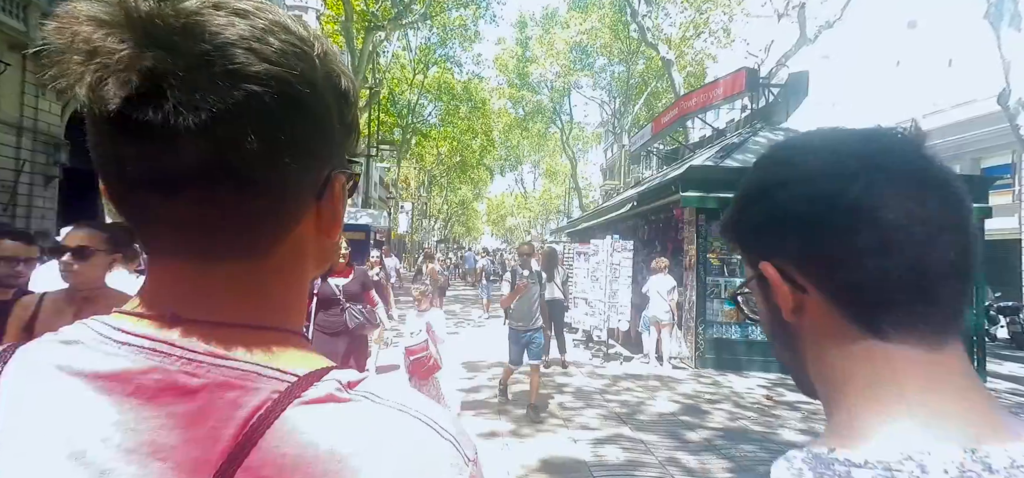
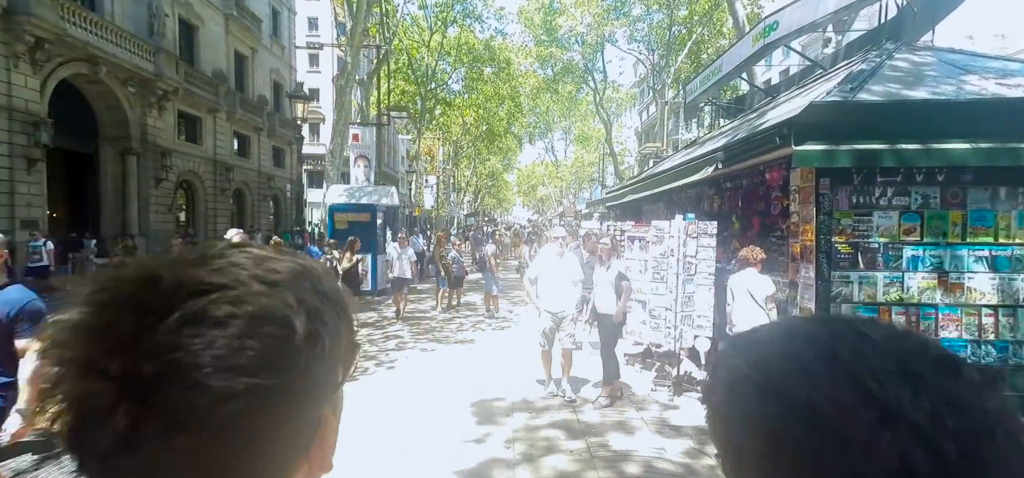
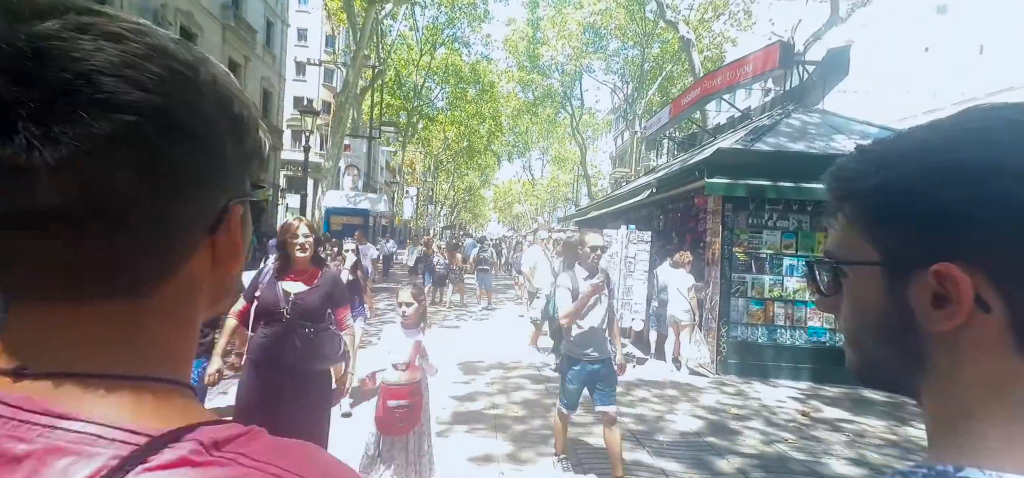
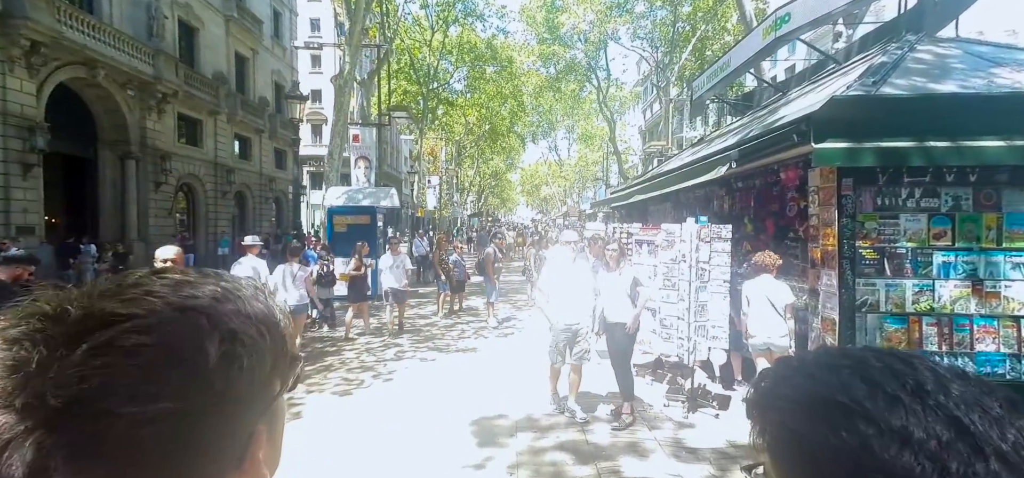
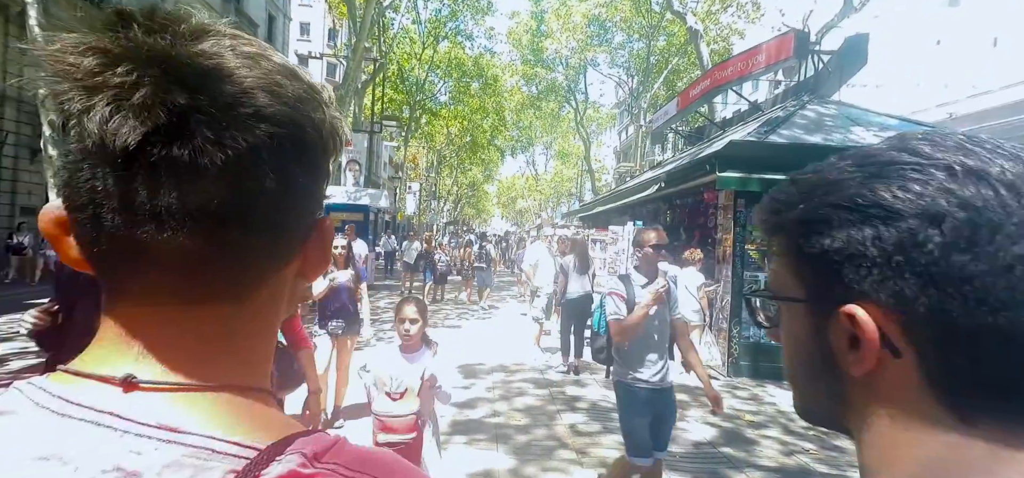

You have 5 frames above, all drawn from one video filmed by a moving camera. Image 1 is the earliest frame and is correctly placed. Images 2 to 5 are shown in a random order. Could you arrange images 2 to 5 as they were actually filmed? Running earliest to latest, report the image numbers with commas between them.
3, 5, 2, 4
